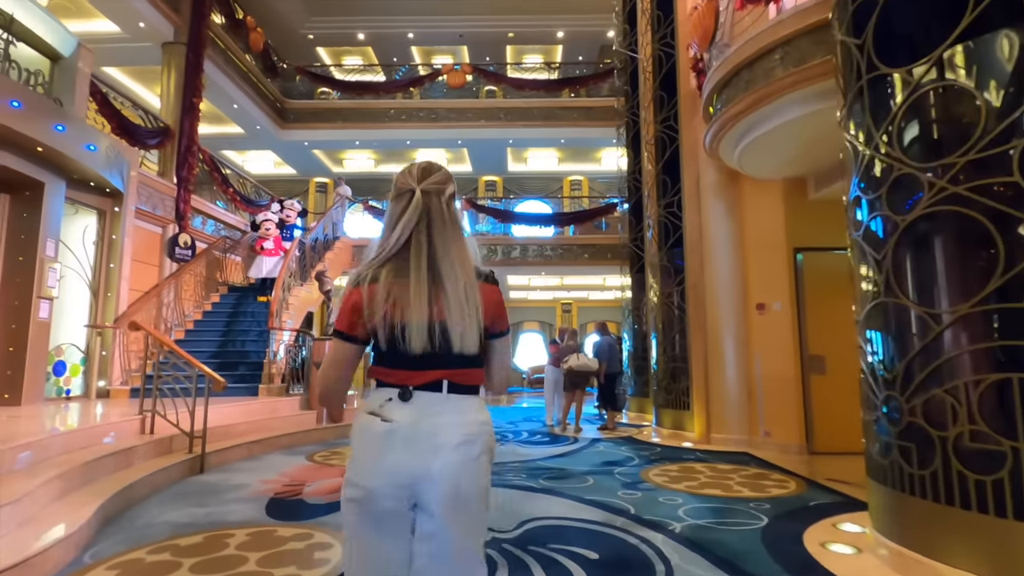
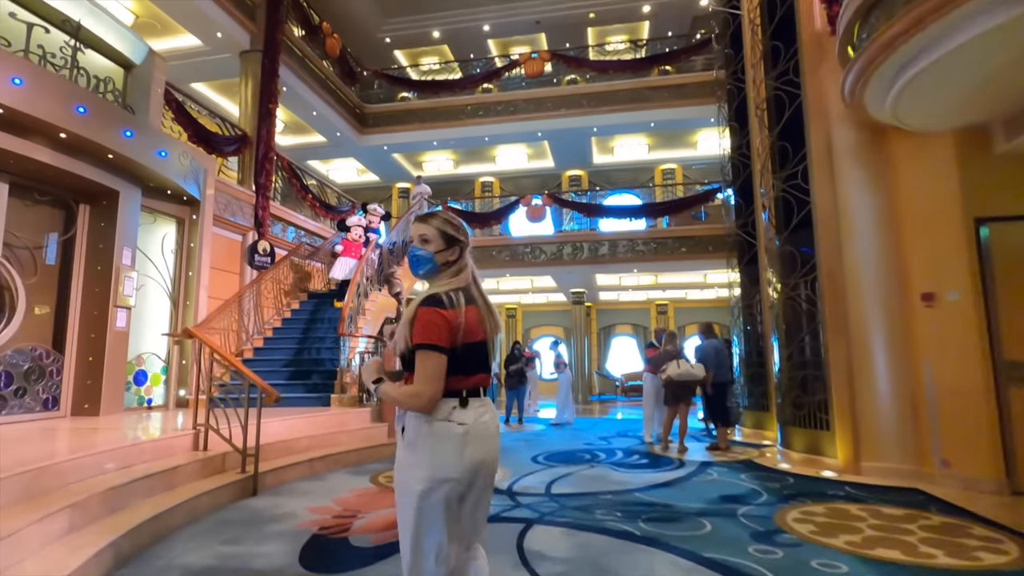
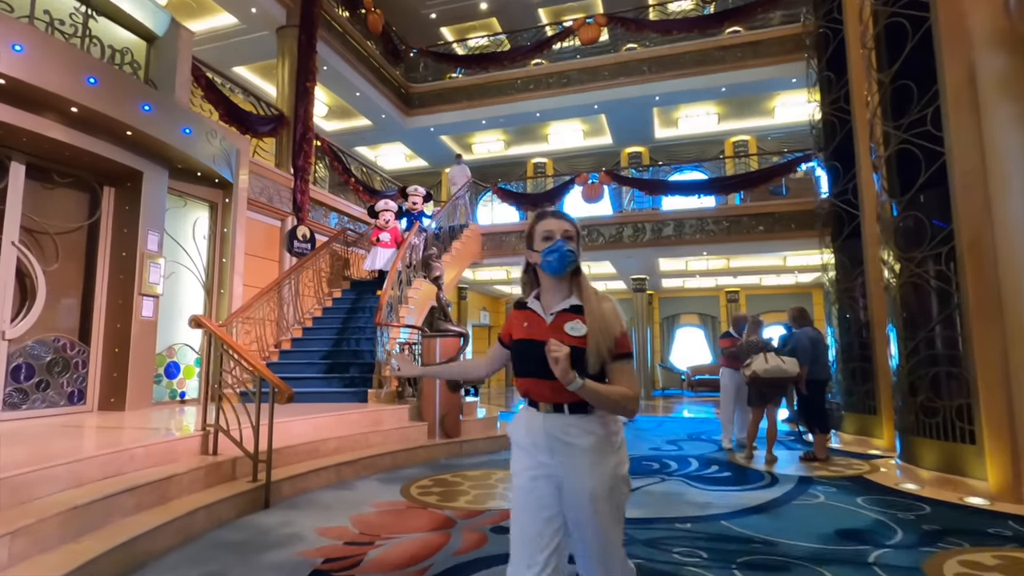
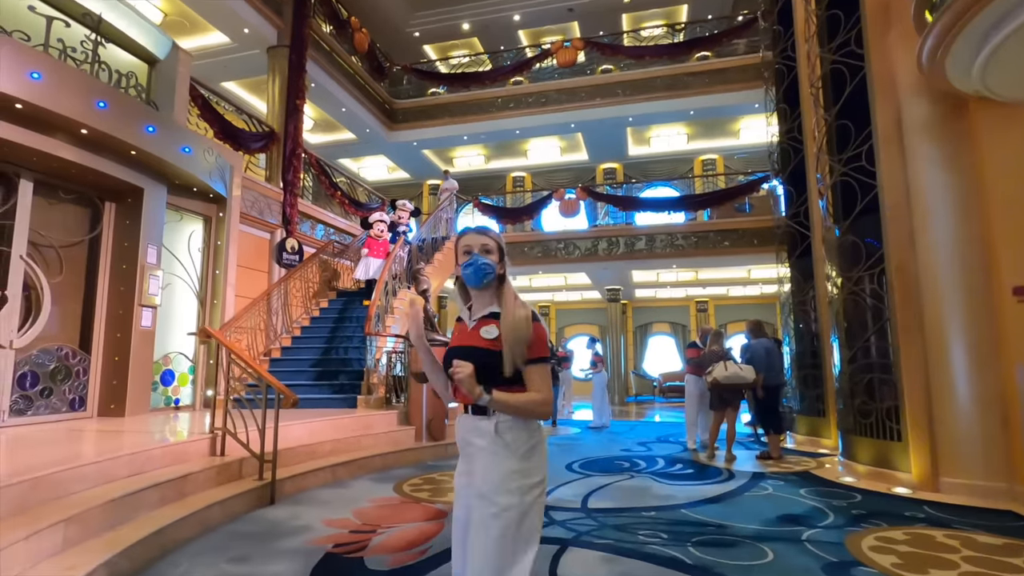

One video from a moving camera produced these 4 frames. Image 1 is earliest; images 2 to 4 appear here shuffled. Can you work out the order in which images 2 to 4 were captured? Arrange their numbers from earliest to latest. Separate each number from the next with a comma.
2, 4, 3
